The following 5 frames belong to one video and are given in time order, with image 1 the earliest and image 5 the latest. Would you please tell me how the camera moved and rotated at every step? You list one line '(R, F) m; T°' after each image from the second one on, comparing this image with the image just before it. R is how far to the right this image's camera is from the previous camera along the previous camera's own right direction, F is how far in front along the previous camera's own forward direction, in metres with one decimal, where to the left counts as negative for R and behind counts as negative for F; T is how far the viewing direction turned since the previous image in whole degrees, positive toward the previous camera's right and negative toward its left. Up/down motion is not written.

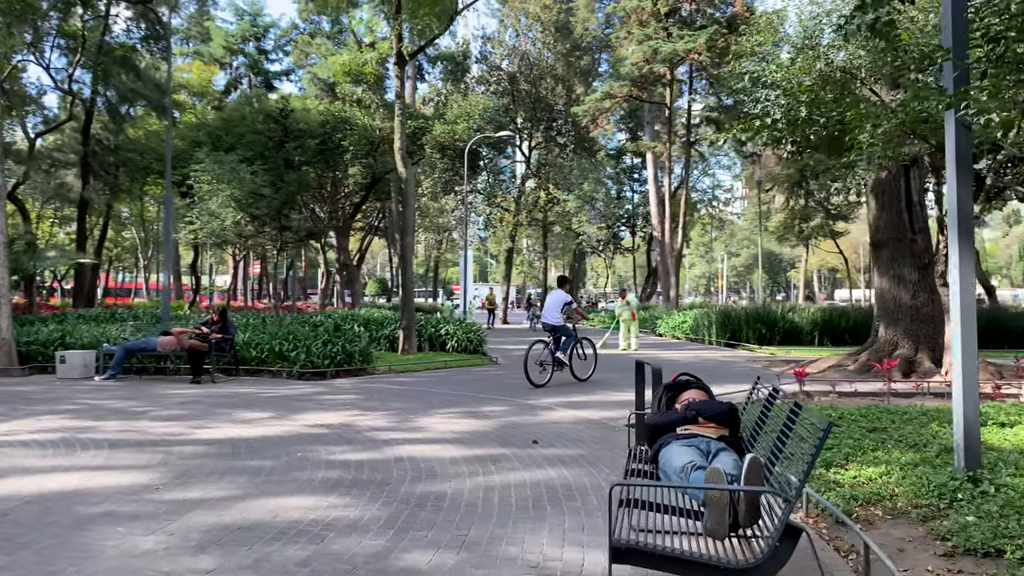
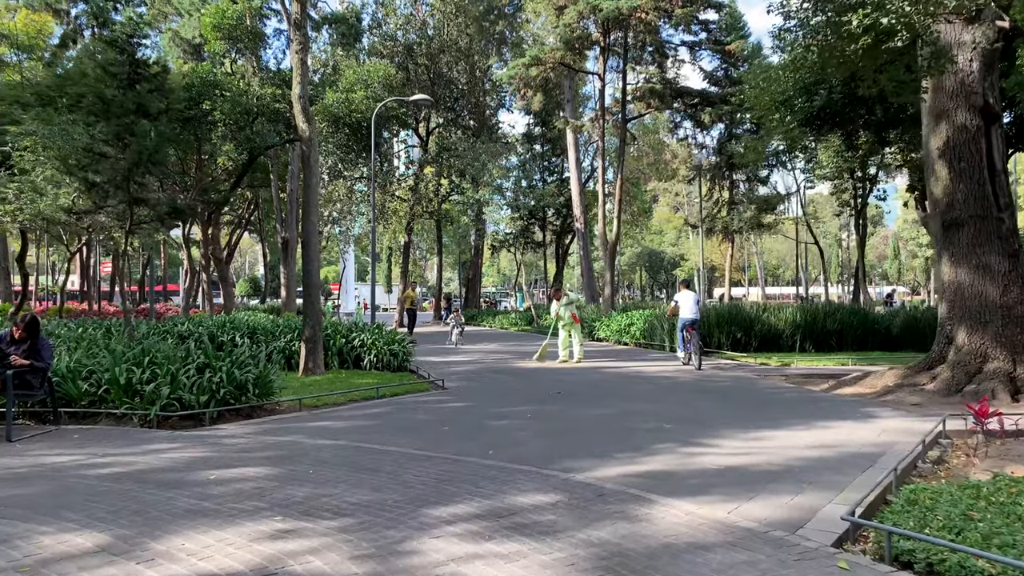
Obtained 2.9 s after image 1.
(-1.0, +4.0) m; +9°
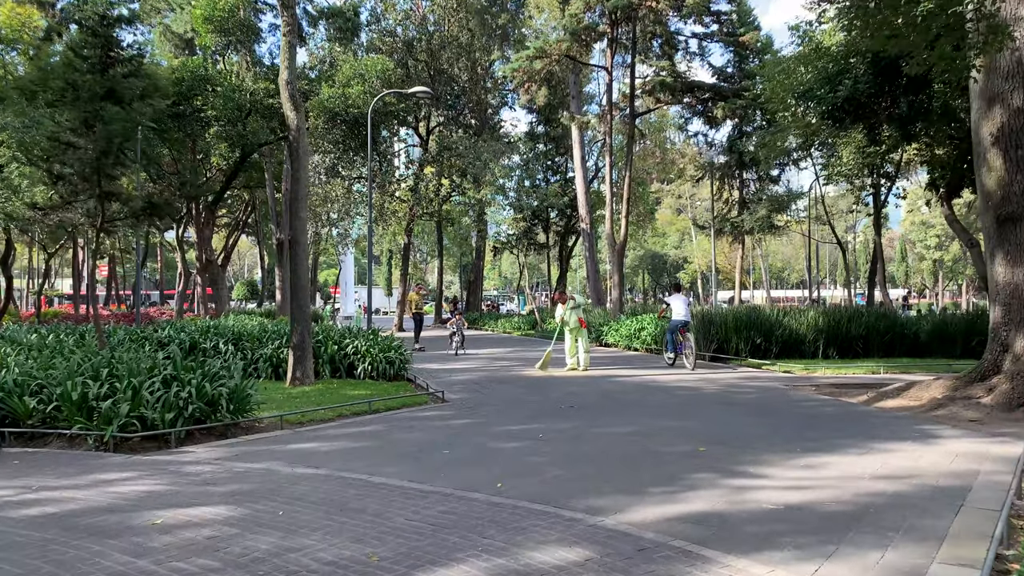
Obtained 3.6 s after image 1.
(-0.1, +1.0) m; 0°
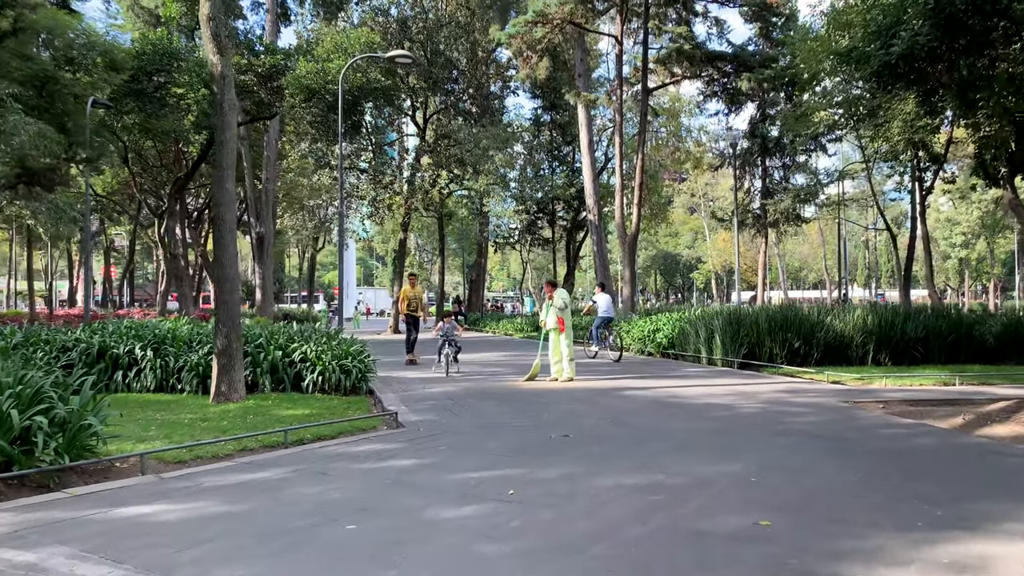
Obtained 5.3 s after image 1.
(+0.3, +2.5) m; -1°
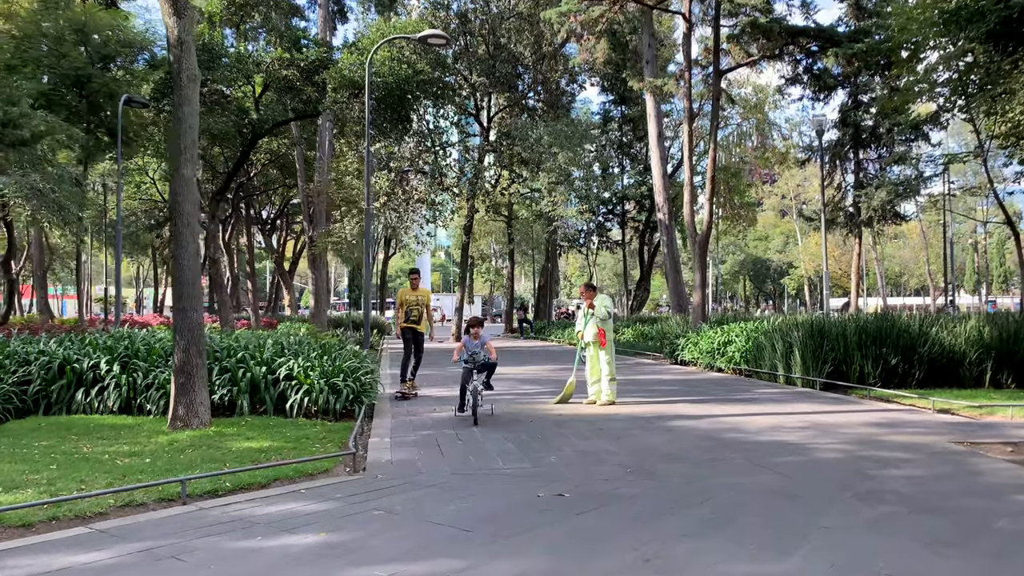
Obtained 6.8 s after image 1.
(+0.7, +1.8) m; -6°
